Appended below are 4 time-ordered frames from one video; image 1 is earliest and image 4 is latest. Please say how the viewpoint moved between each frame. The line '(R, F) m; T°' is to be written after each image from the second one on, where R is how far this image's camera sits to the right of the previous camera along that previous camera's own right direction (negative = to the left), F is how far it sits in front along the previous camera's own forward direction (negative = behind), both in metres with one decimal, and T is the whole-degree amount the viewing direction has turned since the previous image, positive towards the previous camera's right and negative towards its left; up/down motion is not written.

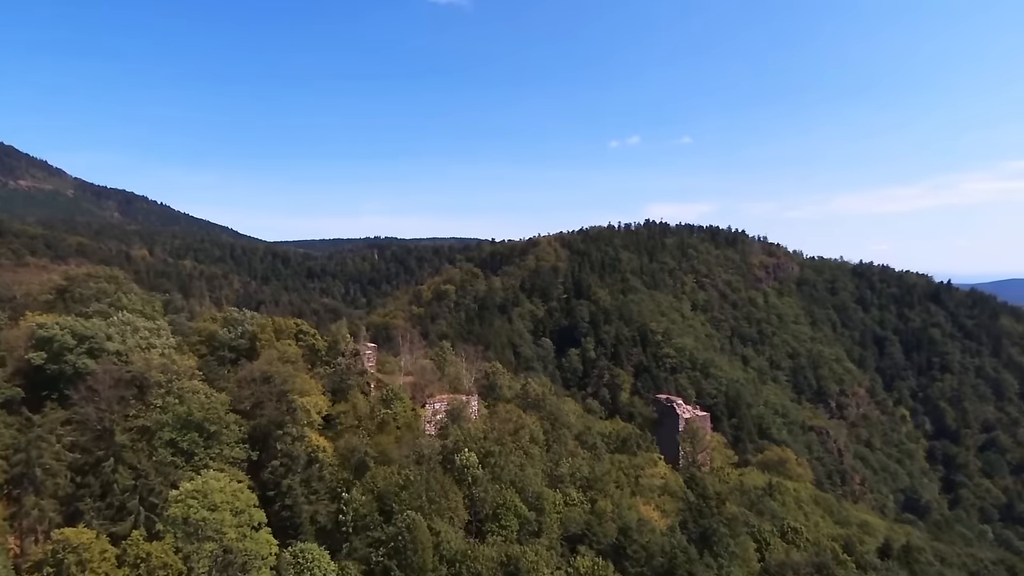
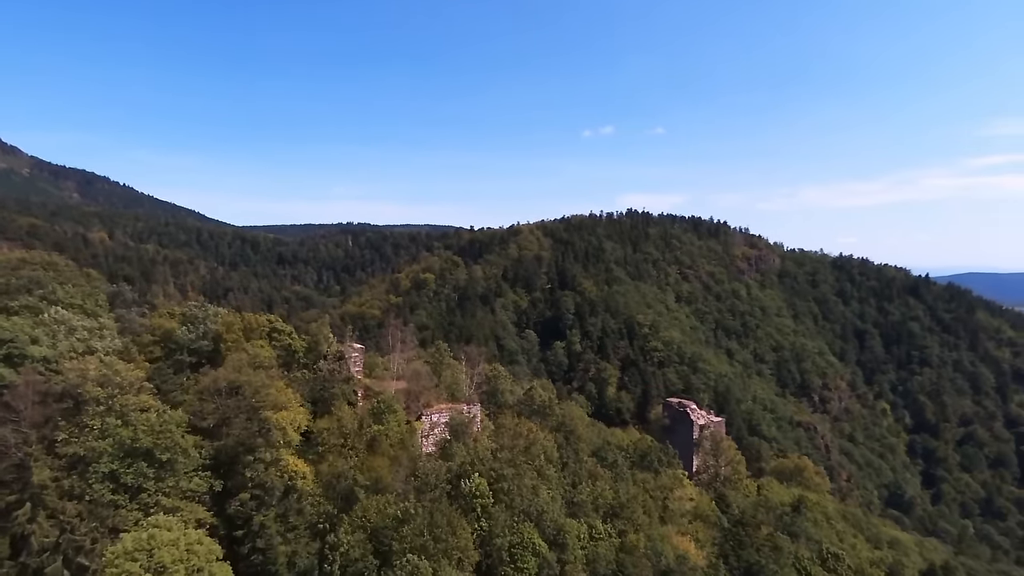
(-1.9, +5.2) m; +2°
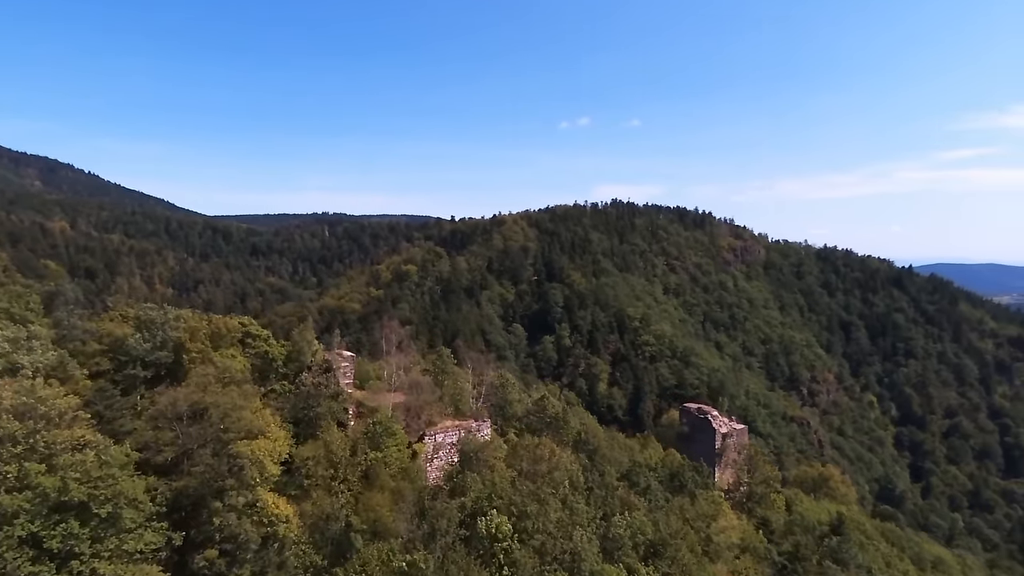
(-1.8, +4.8) m; +2°
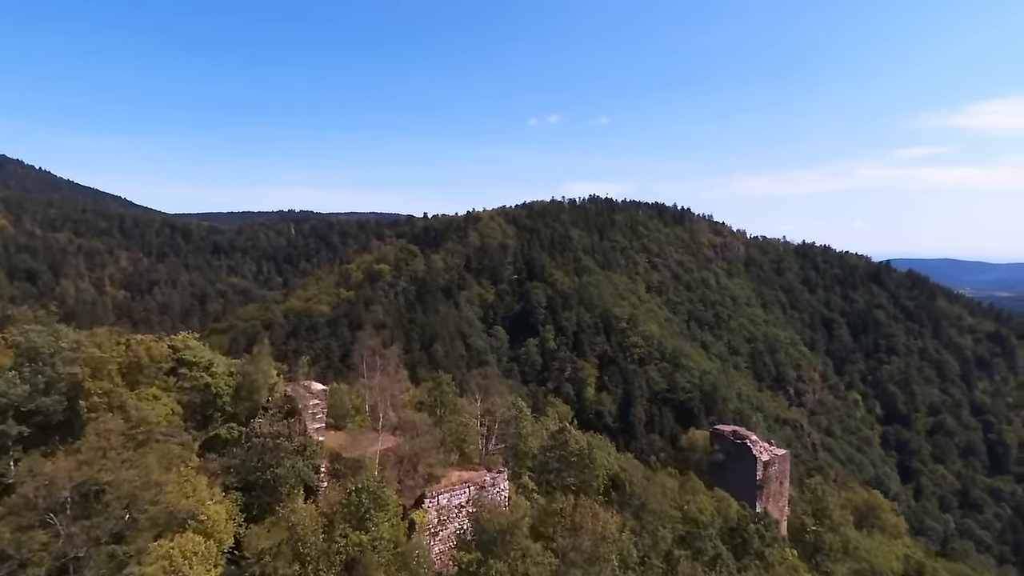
(-1.9, +7.1) m; +3°
